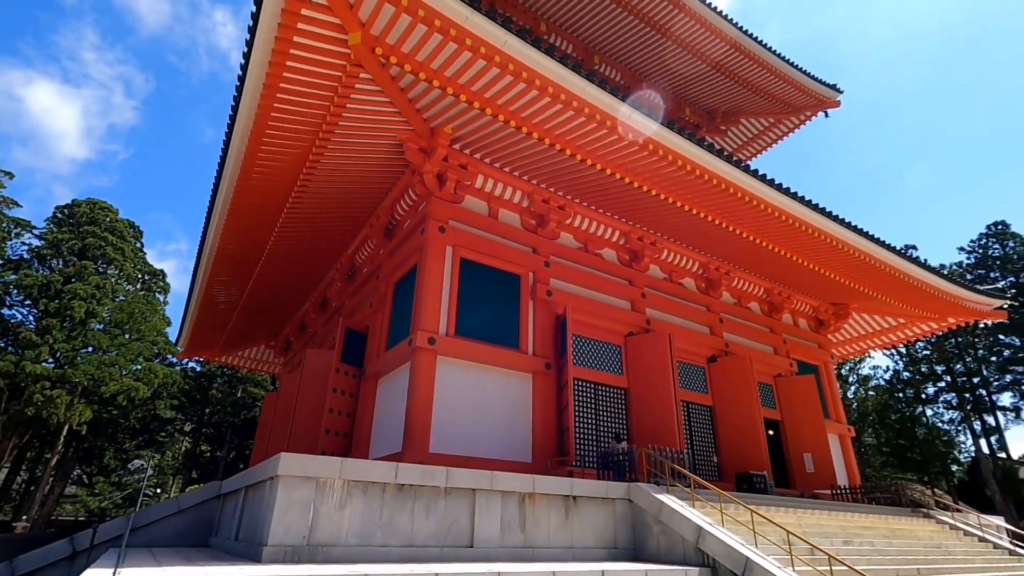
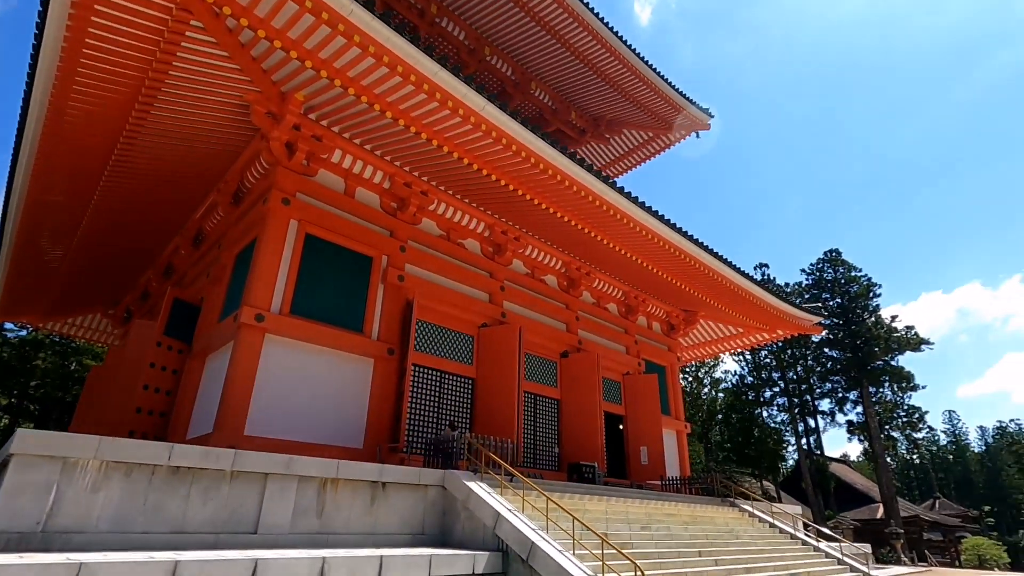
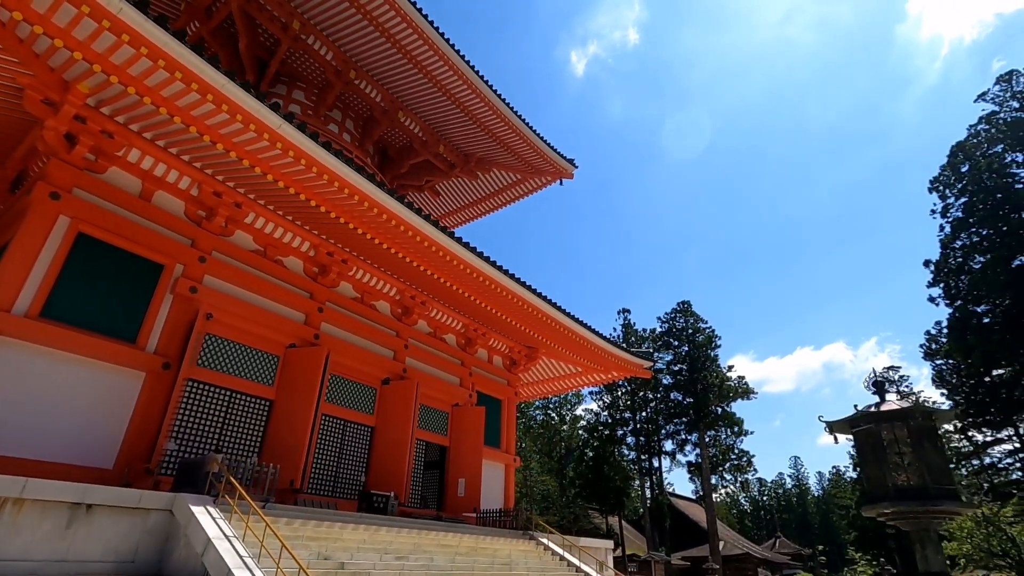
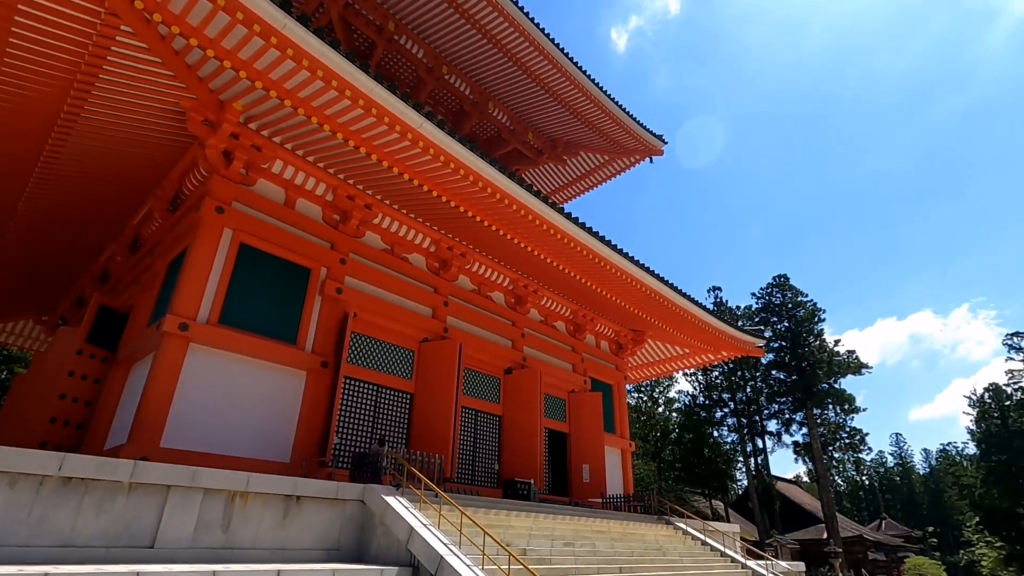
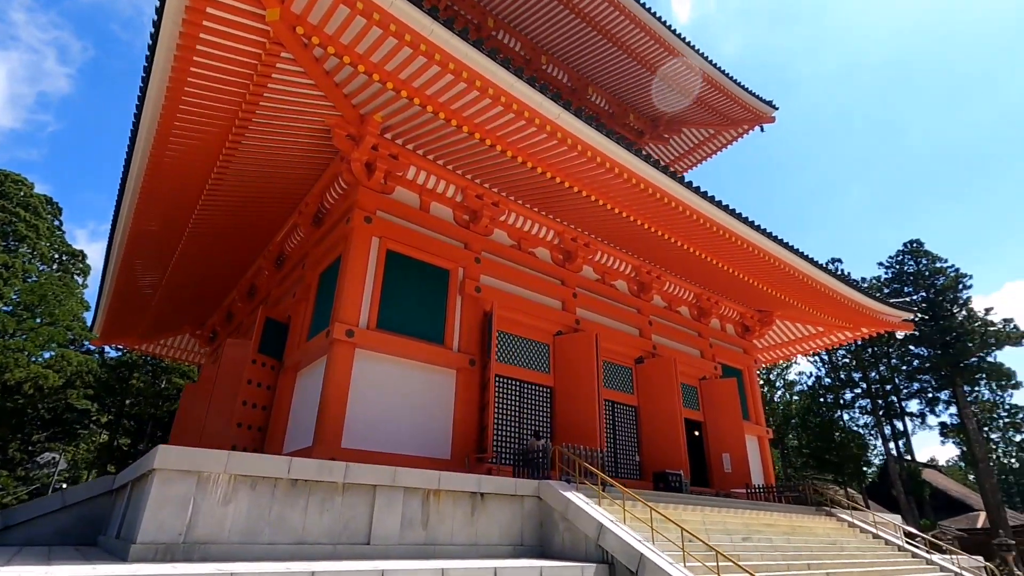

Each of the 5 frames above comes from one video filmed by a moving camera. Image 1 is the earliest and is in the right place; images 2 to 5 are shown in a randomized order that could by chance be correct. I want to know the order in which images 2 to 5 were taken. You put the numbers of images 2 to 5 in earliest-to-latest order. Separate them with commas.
5, 2, 4, 3
